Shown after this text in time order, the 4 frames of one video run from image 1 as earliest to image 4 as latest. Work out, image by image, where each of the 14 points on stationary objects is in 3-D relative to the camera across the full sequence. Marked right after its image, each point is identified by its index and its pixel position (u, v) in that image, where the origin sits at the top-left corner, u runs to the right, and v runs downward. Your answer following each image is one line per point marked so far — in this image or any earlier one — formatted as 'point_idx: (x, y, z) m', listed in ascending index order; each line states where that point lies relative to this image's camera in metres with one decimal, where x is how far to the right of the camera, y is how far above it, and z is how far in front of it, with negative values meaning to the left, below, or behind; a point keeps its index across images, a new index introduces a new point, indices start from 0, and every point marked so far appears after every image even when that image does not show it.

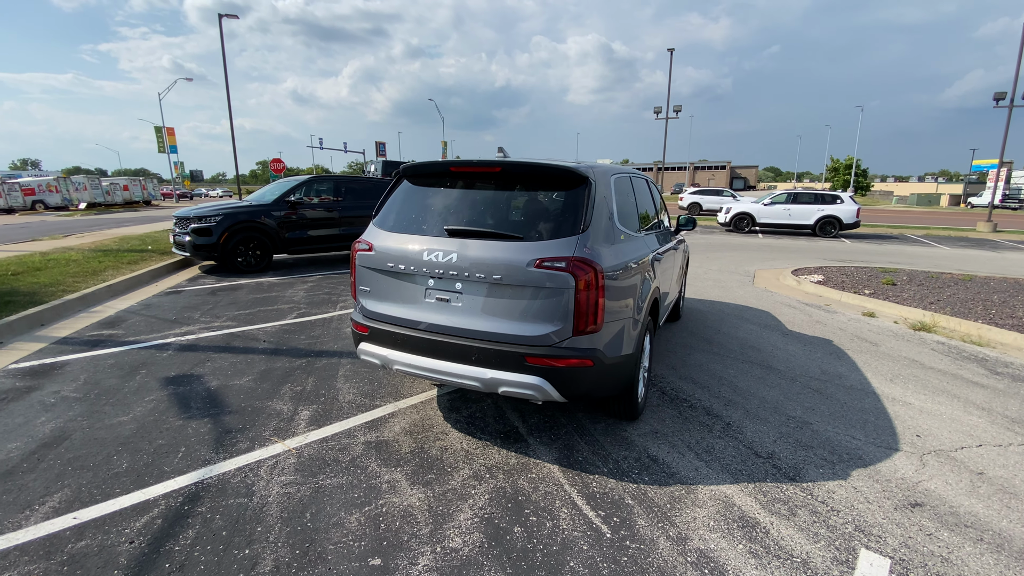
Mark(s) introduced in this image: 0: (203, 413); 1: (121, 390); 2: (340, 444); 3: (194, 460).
0: (-2.3, -0.9, +3.5) m
1: (-3.1, -0.8, +3.9) m
2: (-1.1, -1.0, +3.2) m
3: (-2.0, -1.1, +3.0) m
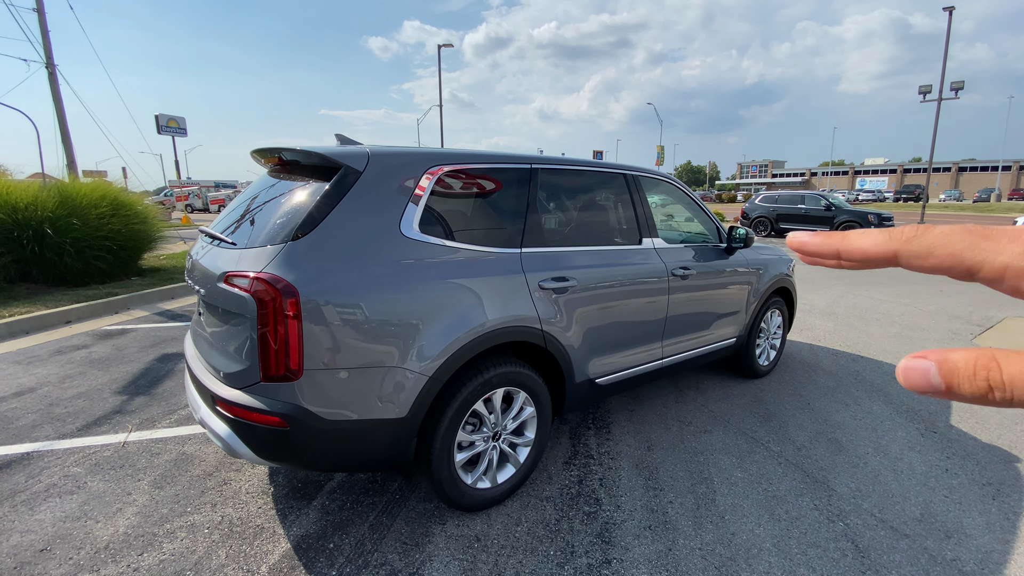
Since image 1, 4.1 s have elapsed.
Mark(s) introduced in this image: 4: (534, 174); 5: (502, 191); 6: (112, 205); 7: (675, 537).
0: (-3.1, -0.8, +3.9) m
1: (-3.7, -0.7, +4.6) m
2: (-2.2, -1.0, +3.1) m
3: (-3.1, -1.0, +3.3) m
4: (+0.1, +0.7, +2.9) m
5: (-0.1, +0.6, +2.7) m
6: (-6.2, +1.3, +7.4) m
7: (+0.8, -1.3, +2.4) m
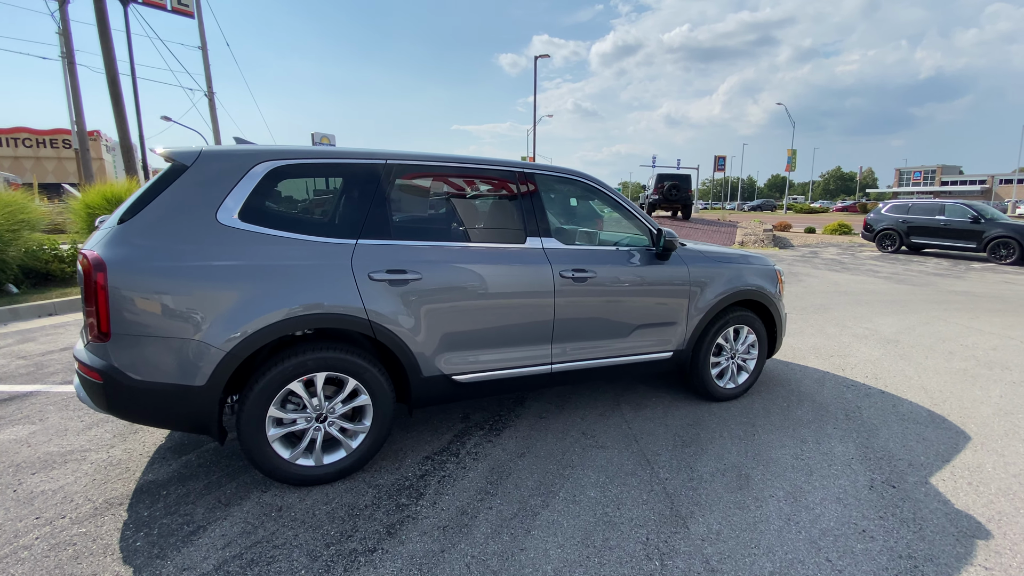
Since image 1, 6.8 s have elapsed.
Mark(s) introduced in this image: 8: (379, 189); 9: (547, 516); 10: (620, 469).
0: (-3.6, -0.7, +4.7) m
1: (-4.1, -0.5, +5.5) m
2: (-3.0, -0.9, +3.7) m
3: (-3.8, -0.8, +4.1) m
4: (-0.7, +0.7, +3.0) m
5: (-0.9, +0.6, +2.8) m
6: (-5.6, +1.5, +8.9) m
7: (-0.2, -1.2, +2.3) m
8: (-0.7, +0.6, +2.9) m
9: (+0.2, -1.2, +2.5) m
10: (+0.7, -1.1, +3.0) m
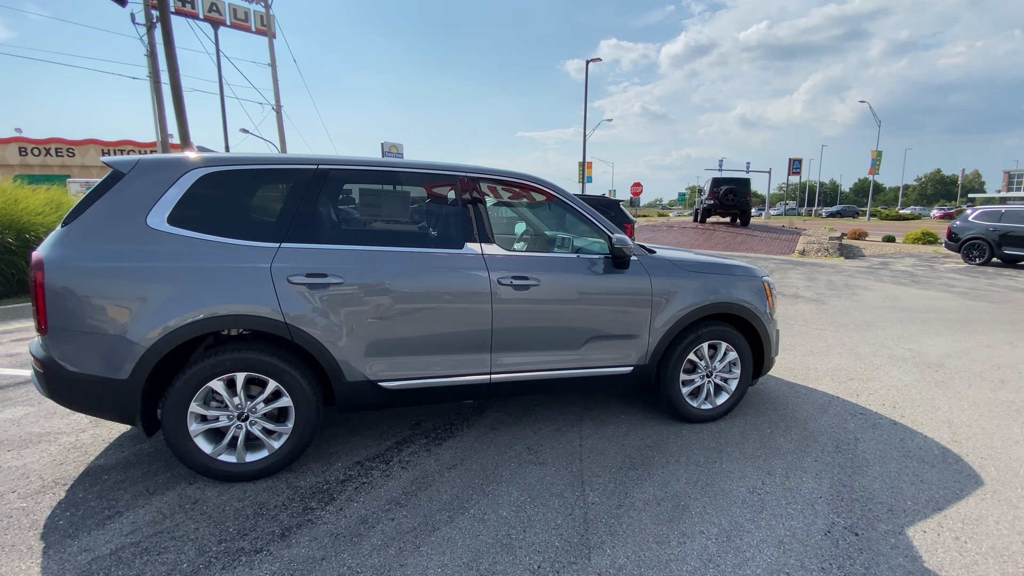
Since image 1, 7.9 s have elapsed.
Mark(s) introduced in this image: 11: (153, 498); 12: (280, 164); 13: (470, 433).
0: (-3.8, -0.6, +5.1) m
1: (-4.1, -0.4, +6.0) m
2: (-3.4, -0.8, +4.0) m
3: (-4.1, -0.7, +4.5) m
4: (-1.1, +0.7, +3.0) m
5: (-1.4, +0.6, +2.9) m
6: (-5.2, +1.5, +9.5) m
7: (-0.8, -1.3, +2.3) m
8: (-1.2, +0.6, +3.0) m
9: (-0.3, -1.2, +2.4) m
10: (+0.2, -1.2, +2.8) m
11: (-2.0, -1.2, +2.7) m
12: (-1.3, +0.8, +3.0) m
13: (-0.3, -1.0, +3.5) m
